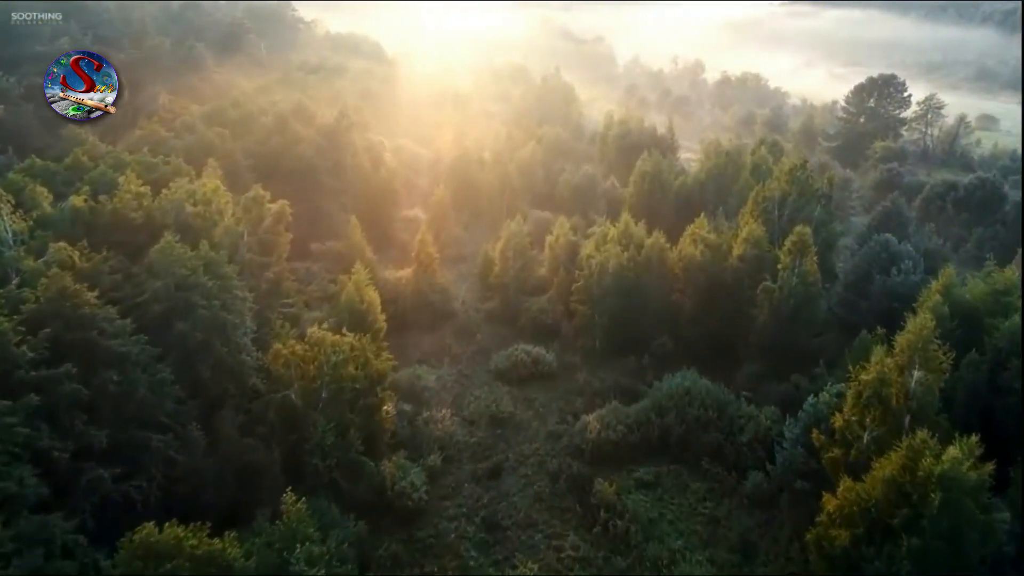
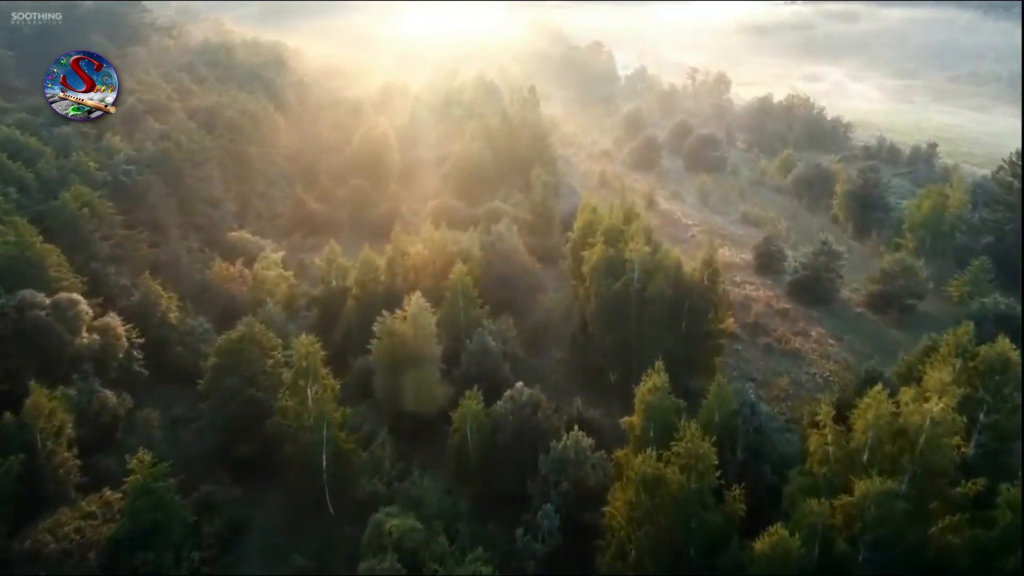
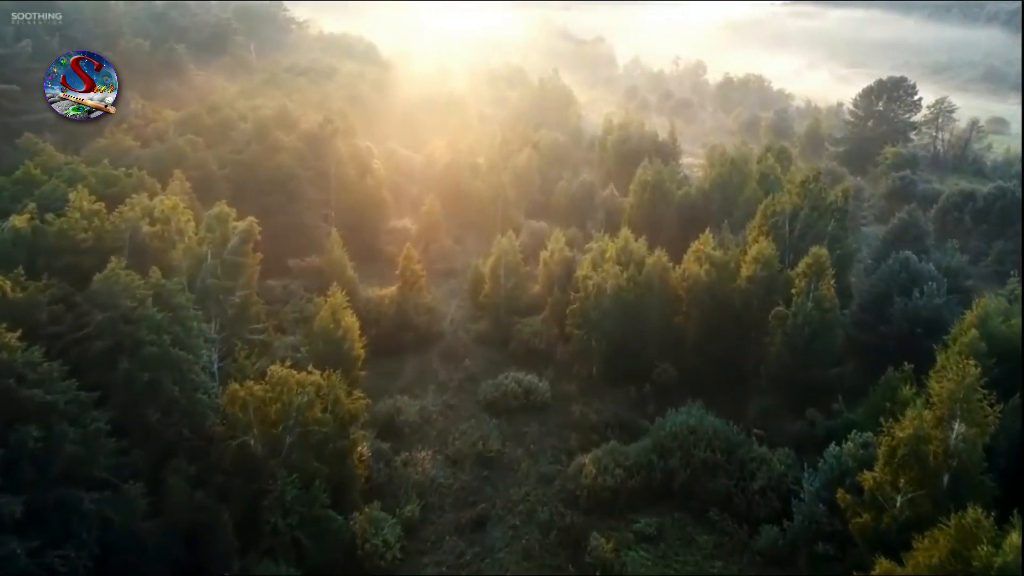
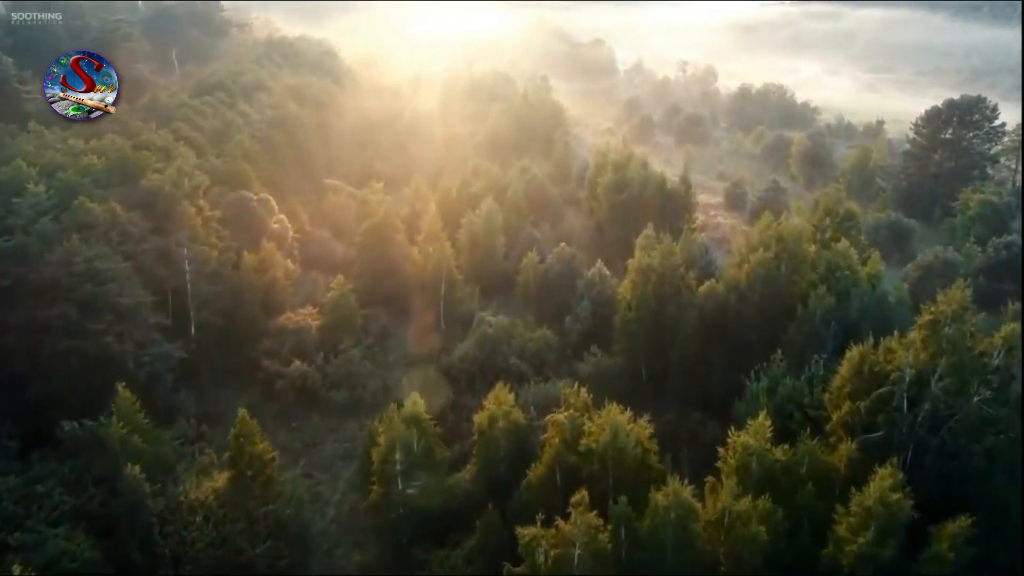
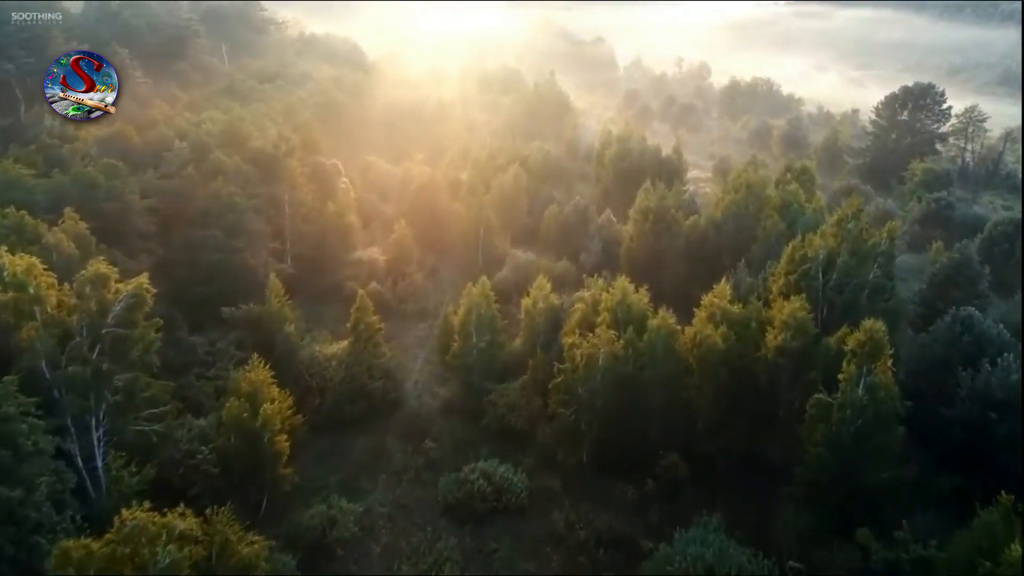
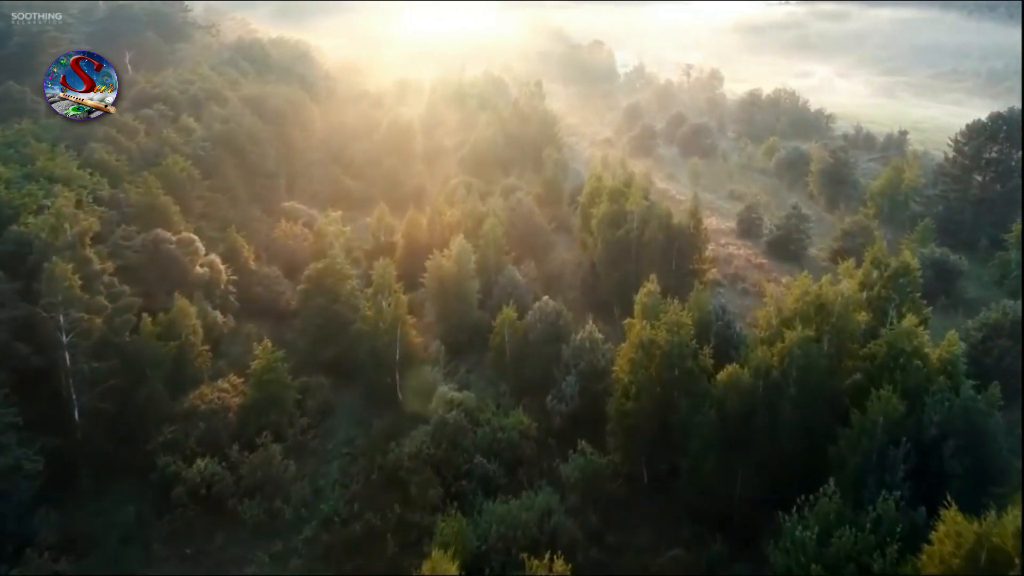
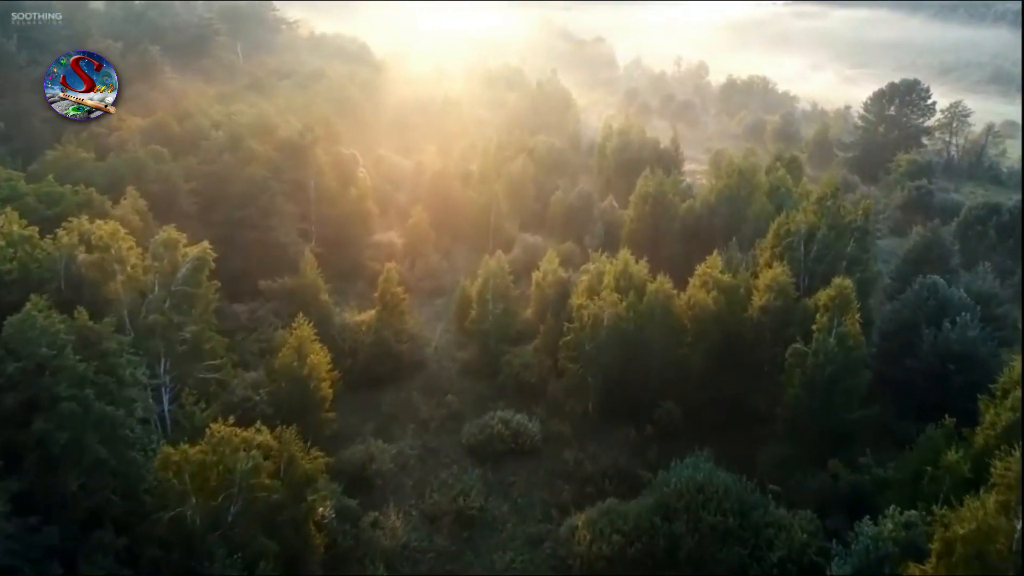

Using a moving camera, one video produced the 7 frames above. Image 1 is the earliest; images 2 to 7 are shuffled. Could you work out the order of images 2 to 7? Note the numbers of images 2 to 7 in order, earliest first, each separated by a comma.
3, 7, 5, 4, 6, 2
